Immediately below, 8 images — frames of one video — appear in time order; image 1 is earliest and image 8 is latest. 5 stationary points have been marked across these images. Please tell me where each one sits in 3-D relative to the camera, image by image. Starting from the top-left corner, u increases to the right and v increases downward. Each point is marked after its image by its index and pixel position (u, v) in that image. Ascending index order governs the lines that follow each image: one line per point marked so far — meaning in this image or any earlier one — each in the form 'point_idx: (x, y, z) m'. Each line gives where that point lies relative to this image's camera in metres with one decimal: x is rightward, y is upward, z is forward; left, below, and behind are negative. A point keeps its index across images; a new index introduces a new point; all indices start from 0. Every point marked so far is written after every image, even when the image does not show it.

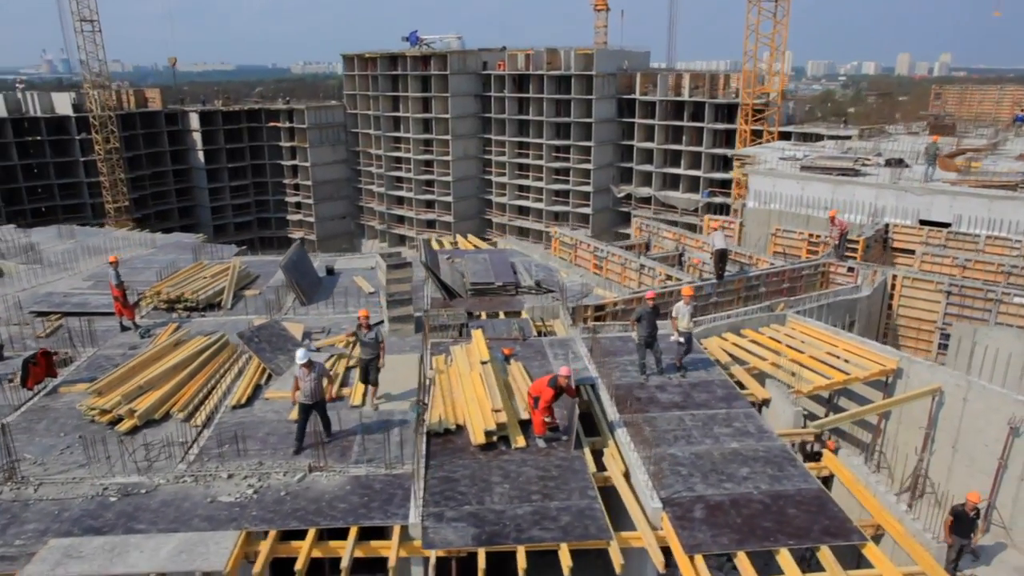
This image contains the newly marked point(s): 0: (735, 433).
0: (+3.6, -2.4, +11.2) m
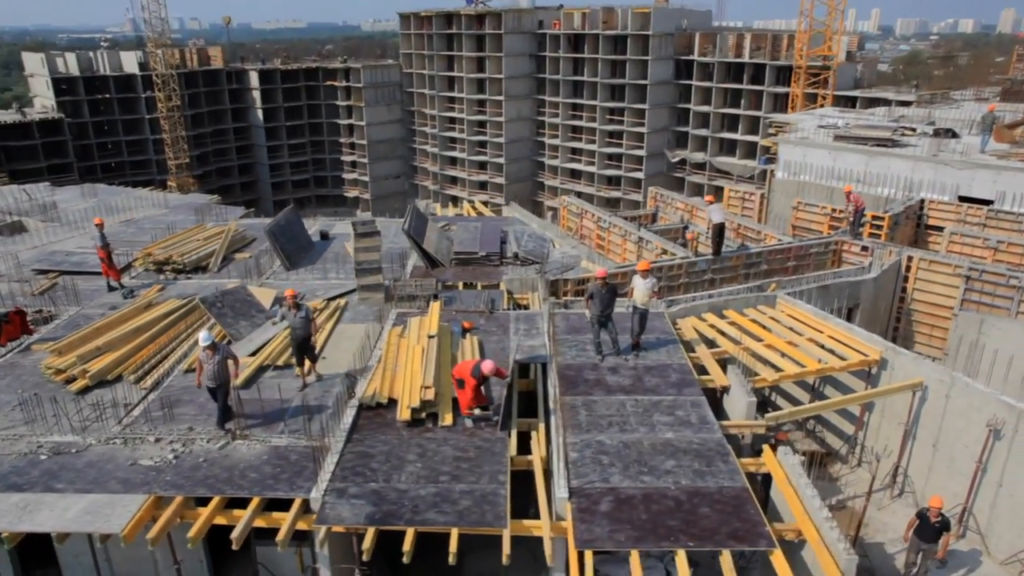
0: (+2.5, -2.1, +10.7) m
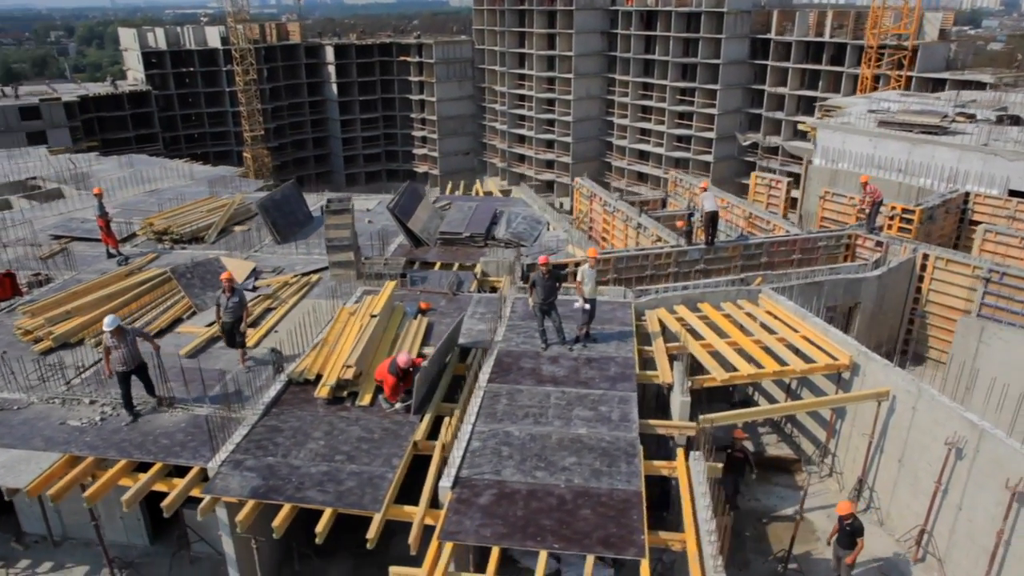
0: (+1.2, -1.9, +10.4) m
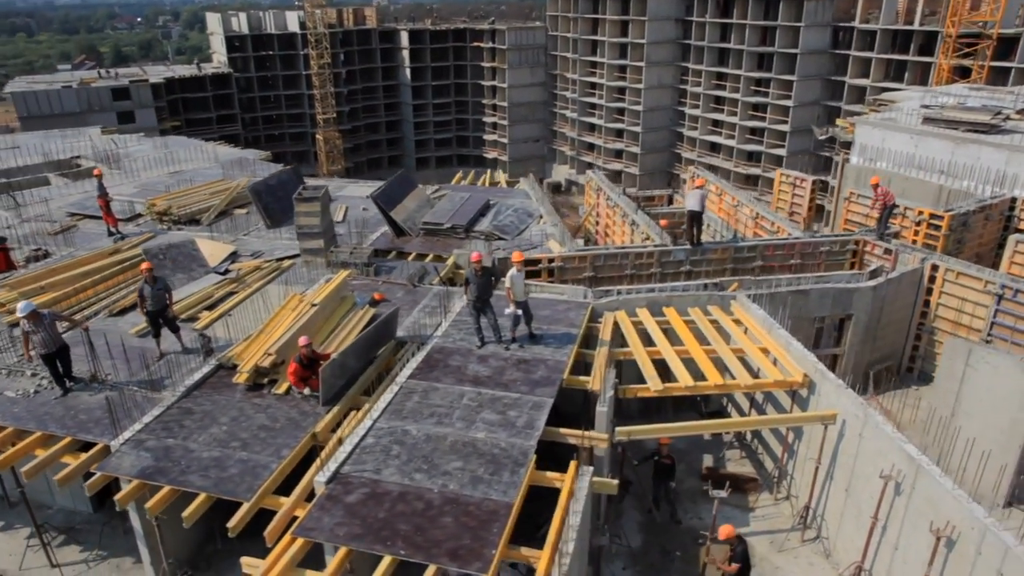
0: (-0.2, -1.9, +10.1) m
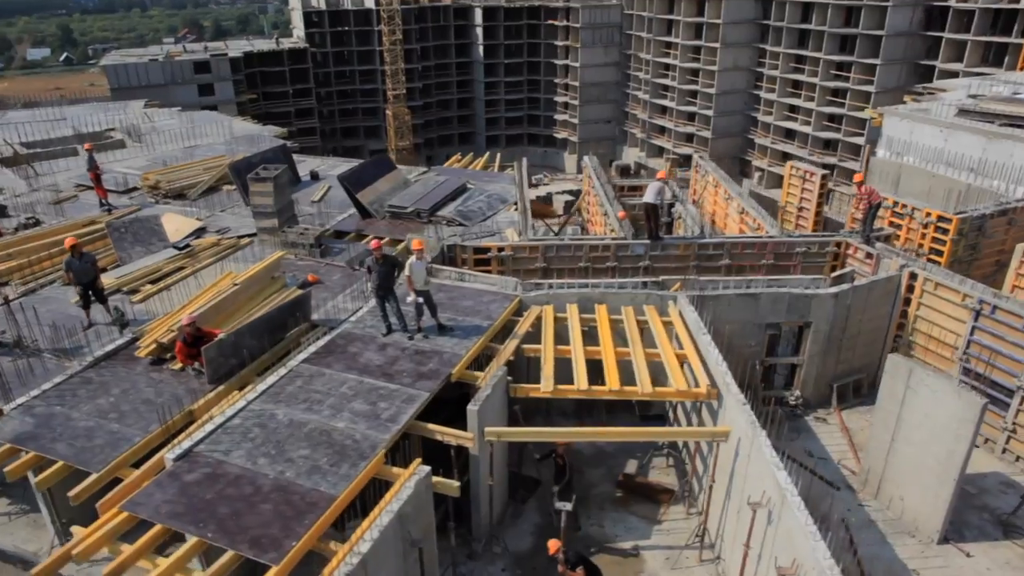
0: (-2.1, -1.8, +10.0) m
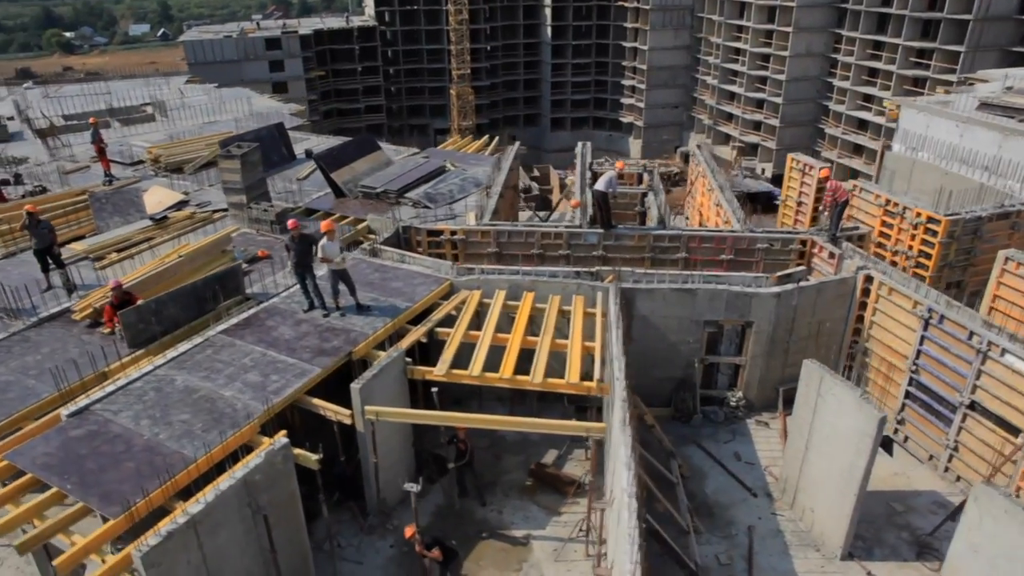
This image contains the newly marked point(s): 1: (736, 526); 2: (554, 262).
0: (-3.9, -1.4, +10.4) m
1: (+3.7, -3.9, +11.4) m
2: (+0.9, +0.6, +15.5) m
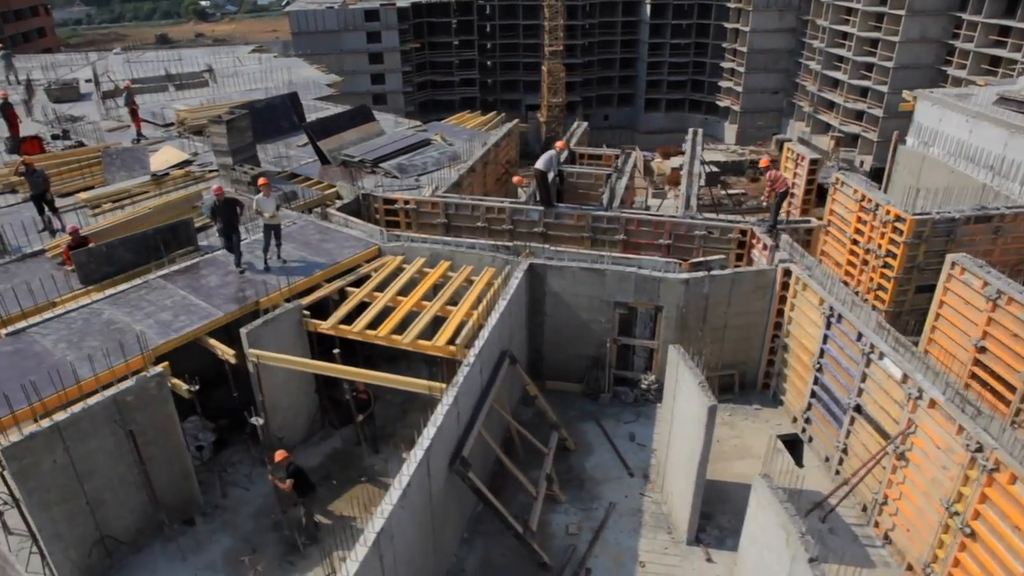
0: (-6.0, -0.6, +11.8) m
1: (+1.5, -3.6, +11.7) m
2: (-0.3, +1.2, +16.1) m
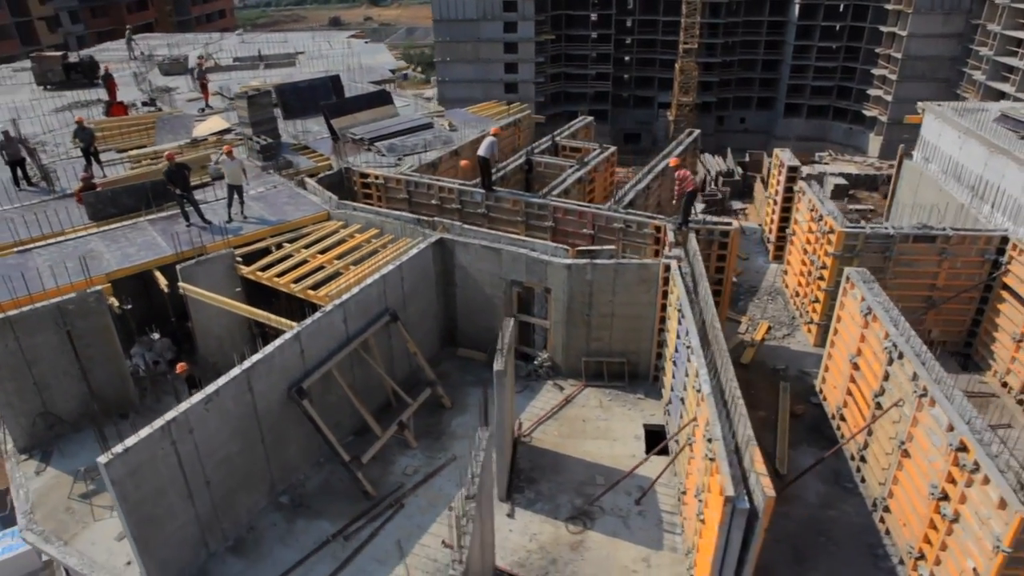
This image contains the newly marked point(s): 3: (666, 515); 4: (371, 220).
0: (-8.1, +0.7, +14.6) m
1: (-1.2, -3.1, +13.1) m
2: (-1.6, +1.9, +17.6) m
3: (+2.6, -3.8, +11.6) m
4: (-3.2, +1.5, +15.8) m
